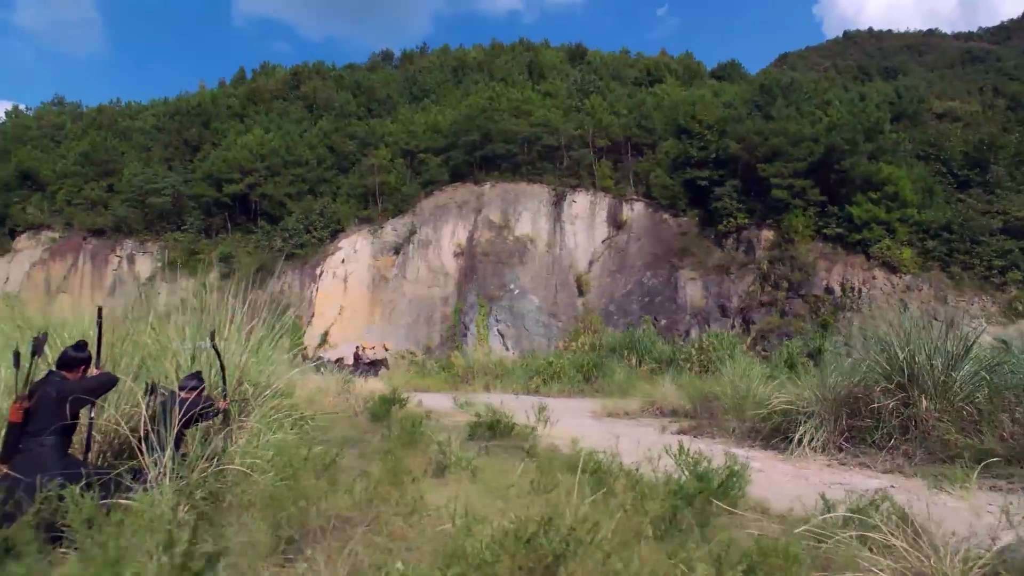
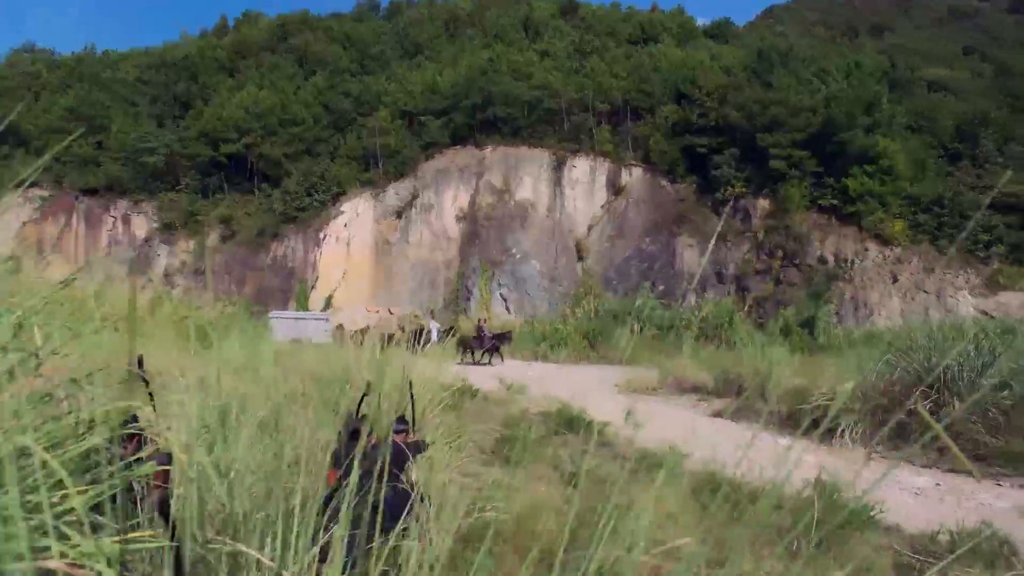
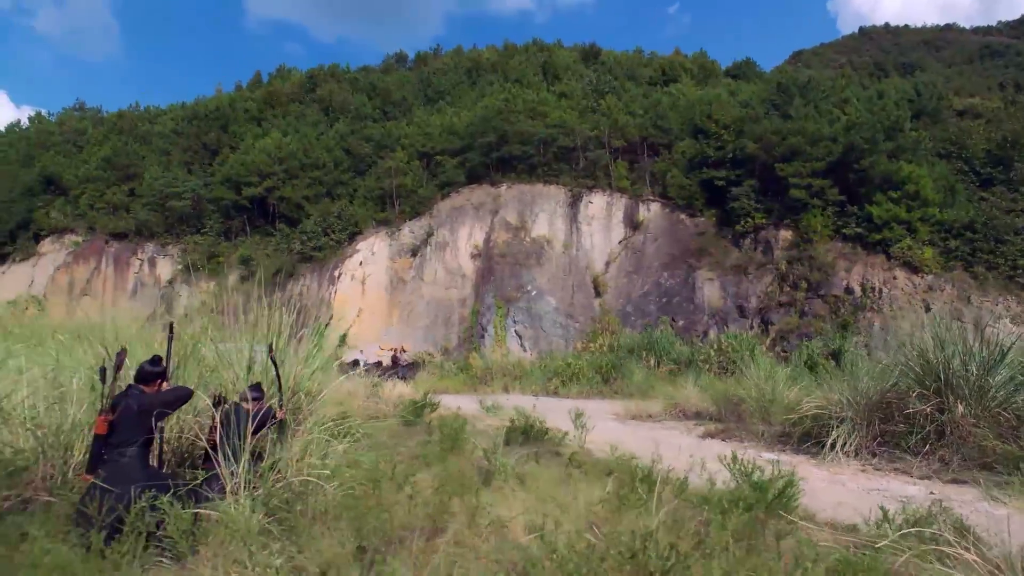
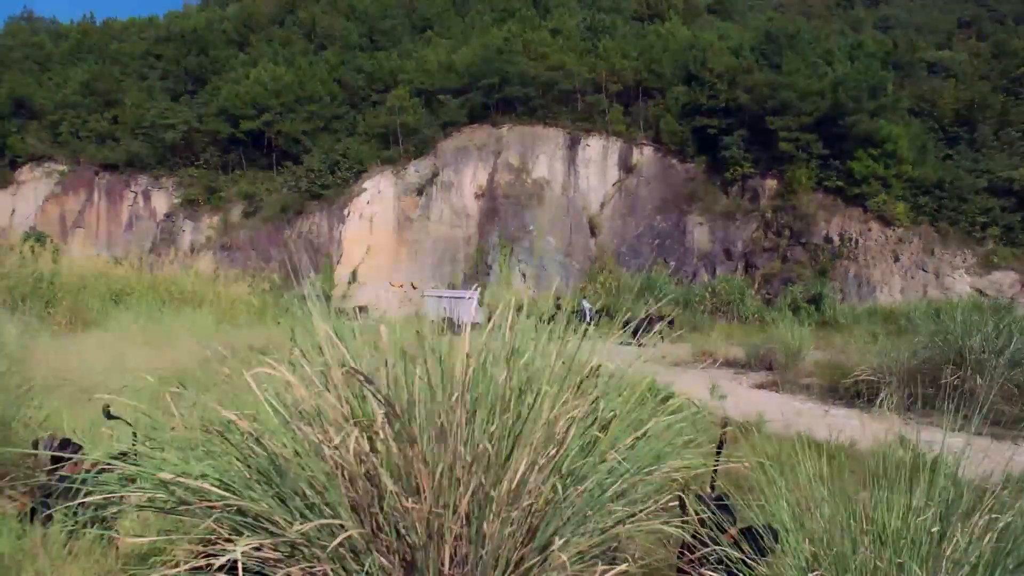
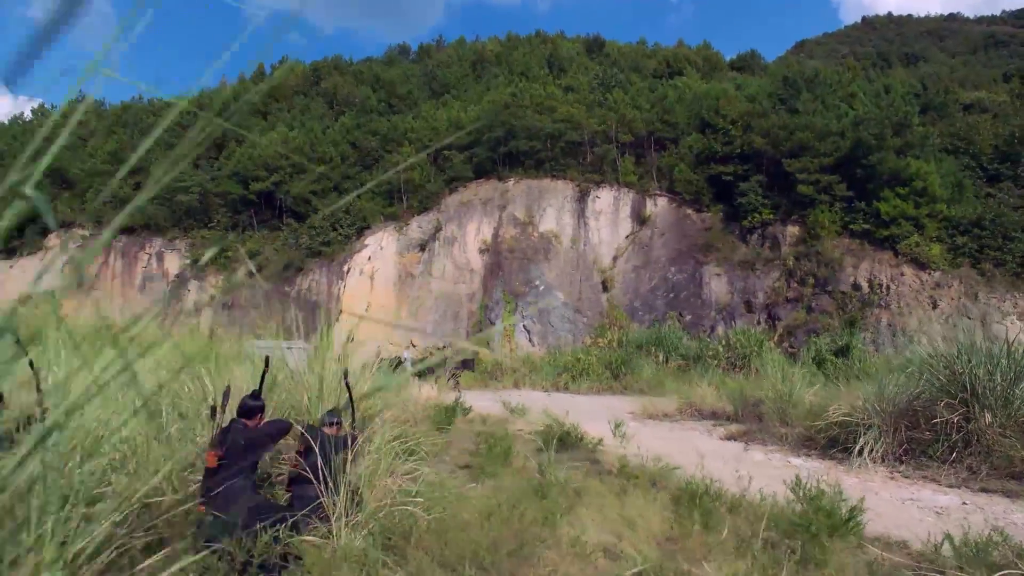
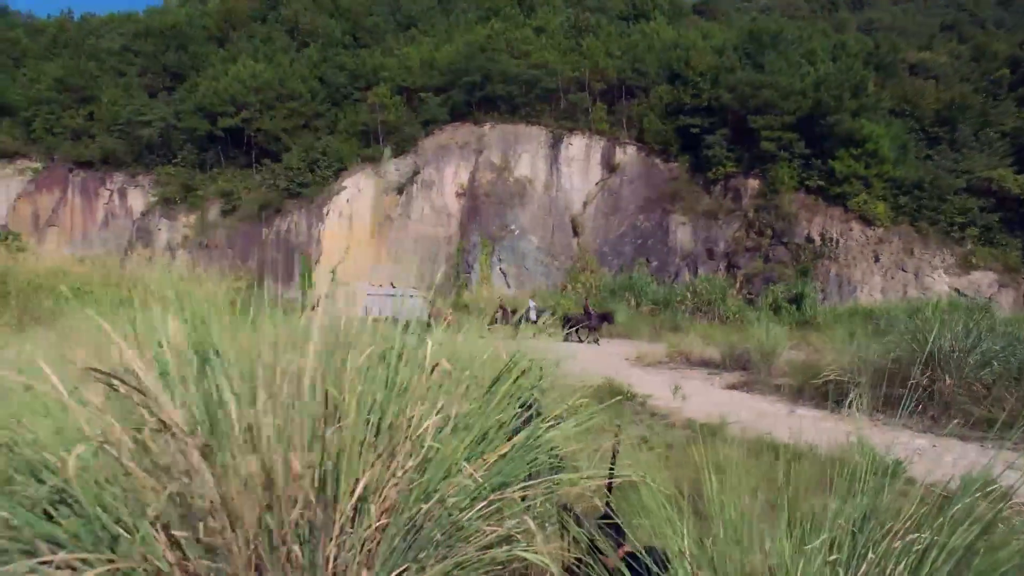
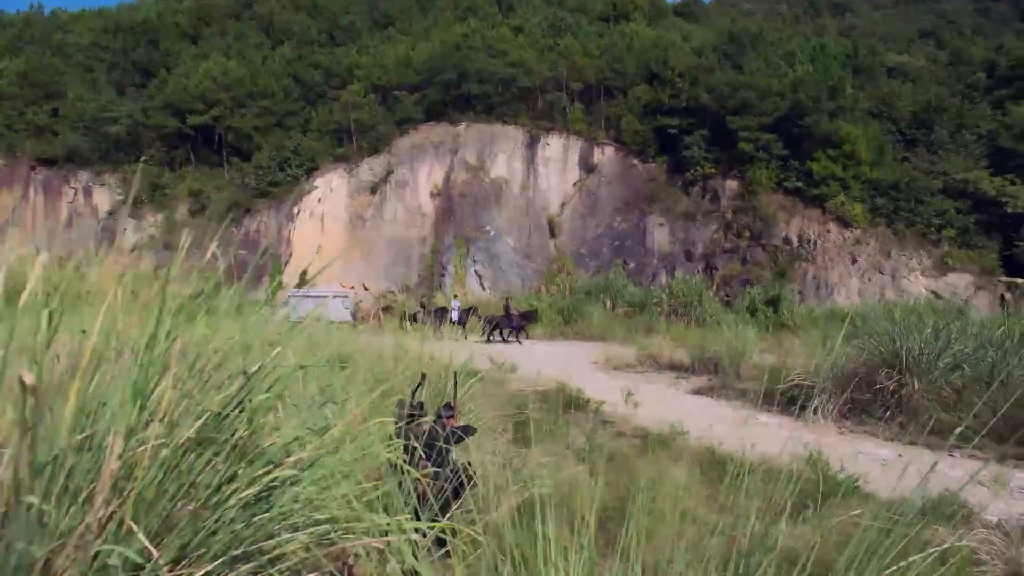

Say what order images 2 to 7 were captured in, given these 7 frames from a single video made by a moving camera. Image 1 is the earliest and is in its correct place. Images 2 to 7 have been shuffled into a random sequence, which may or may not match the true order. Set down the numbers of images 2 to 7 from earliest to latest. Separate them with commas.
3, 5, 2, 7, 6, 4
